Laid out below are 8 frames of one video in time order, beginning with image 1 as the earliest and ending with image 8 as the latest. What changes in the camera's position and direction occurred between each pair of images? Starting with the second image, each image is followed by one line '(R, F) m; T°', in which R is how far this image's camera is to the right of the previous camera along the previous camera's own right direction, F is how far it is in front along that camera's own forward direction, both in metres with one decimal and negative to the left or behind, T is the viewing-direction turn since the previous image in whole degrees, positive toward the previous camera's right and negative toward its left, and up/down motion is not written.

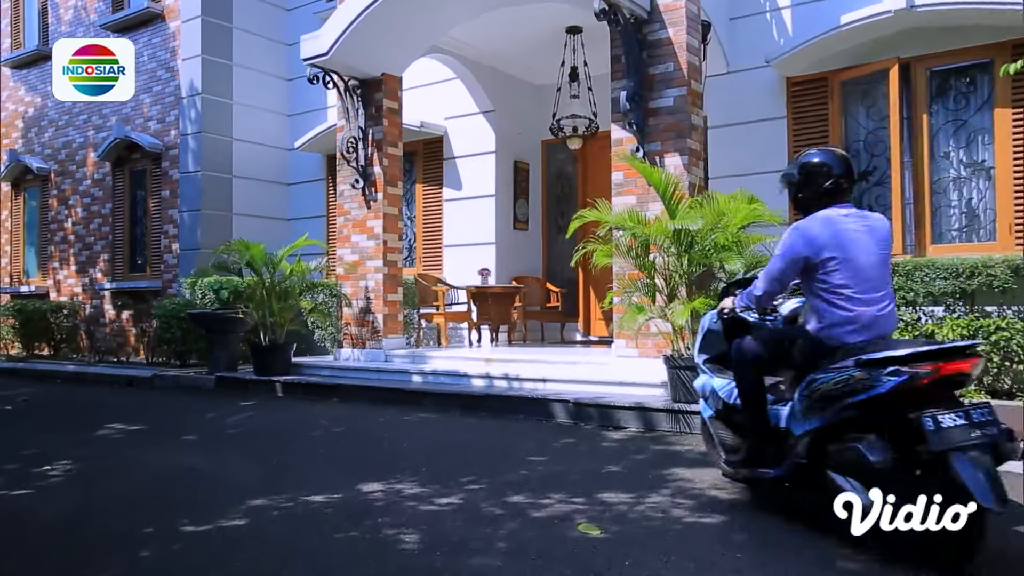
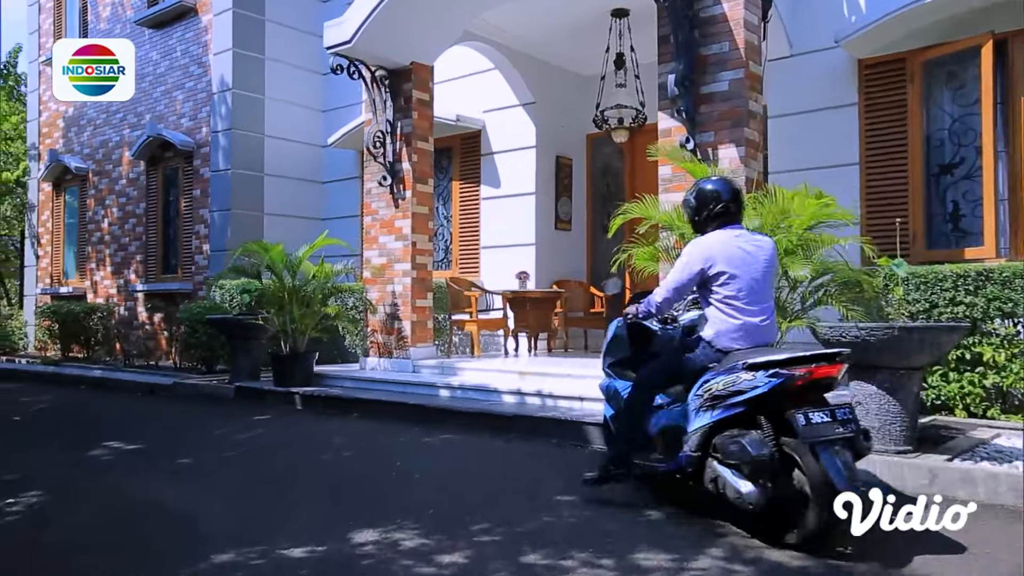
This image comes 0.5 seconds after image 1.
(+0.2, +0.7) m; -4°
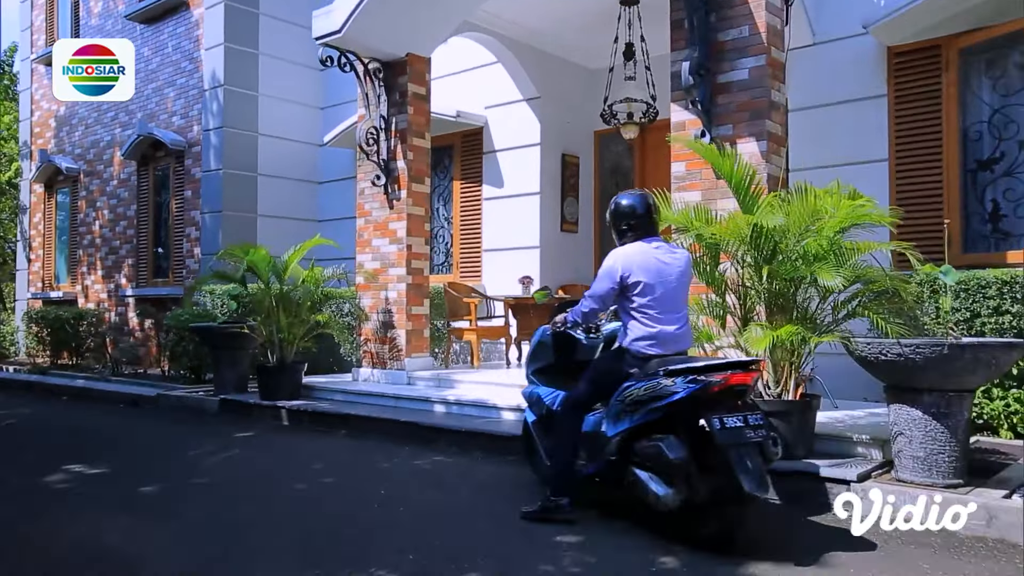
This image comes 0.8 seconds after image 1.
(+0.1, +0.5) m; -1°
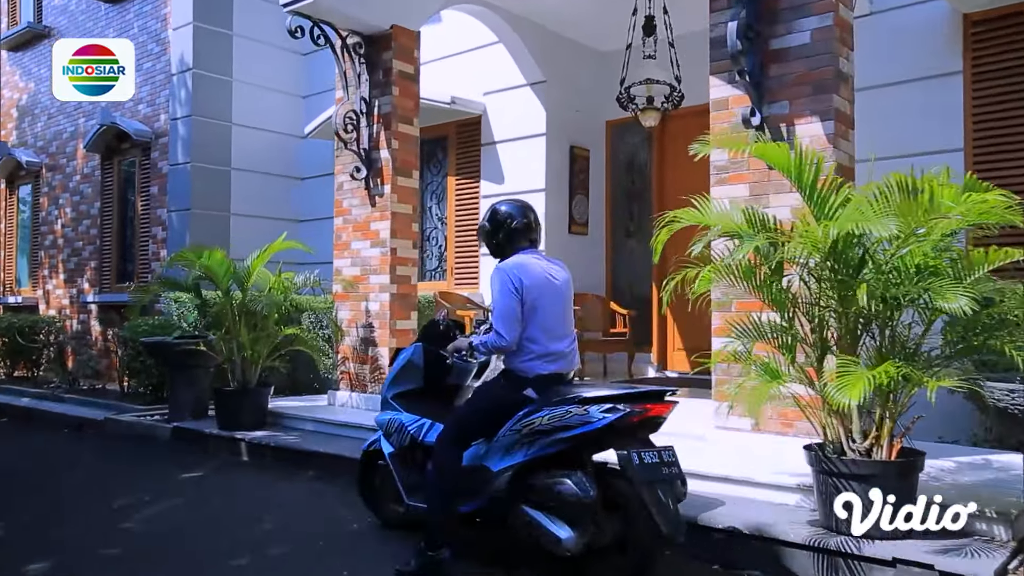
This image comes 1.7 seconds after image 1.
(0.0, +1.1) m; 0°
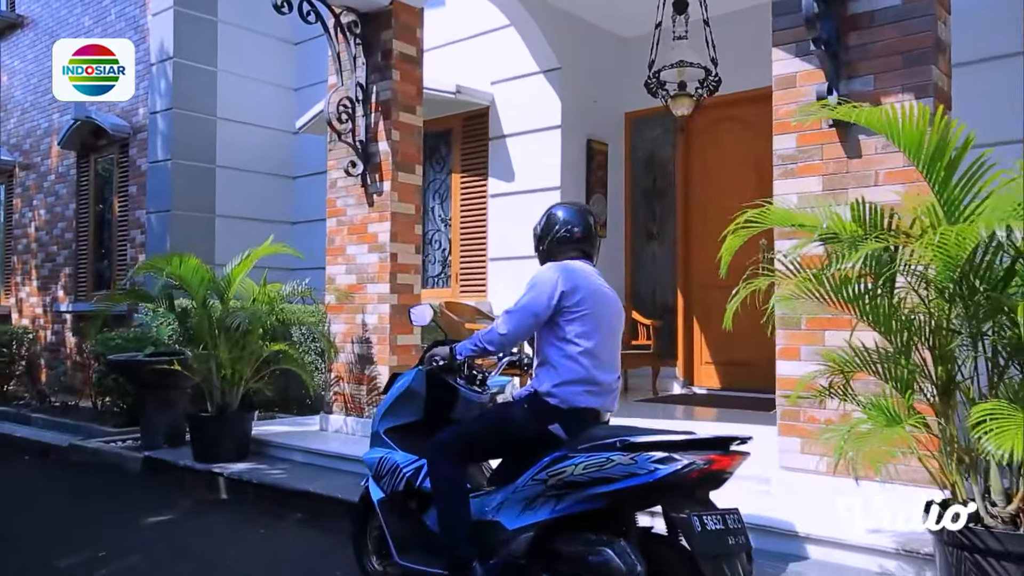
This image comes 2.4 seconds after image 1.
(-0.1, +0.8) m; 0°
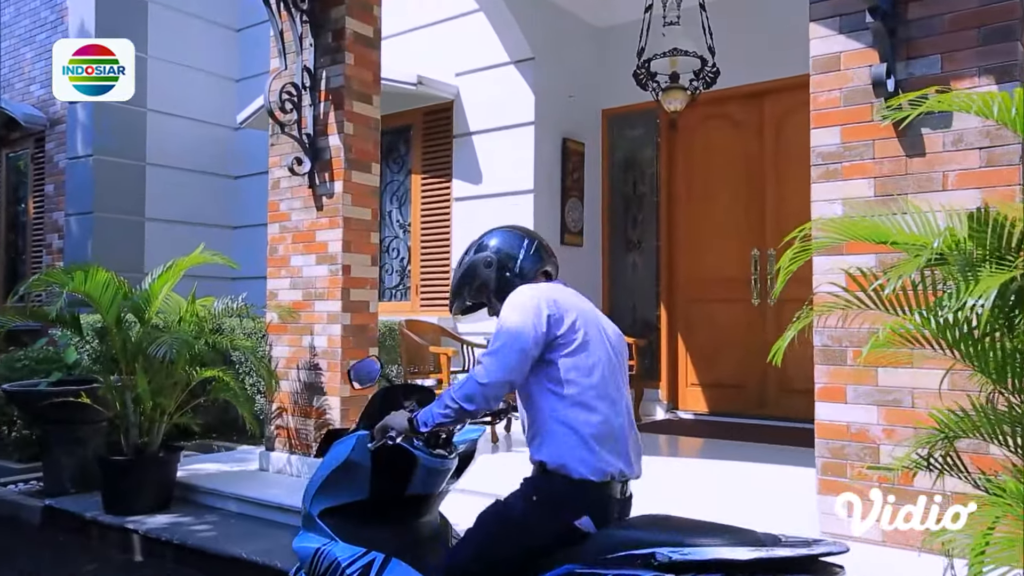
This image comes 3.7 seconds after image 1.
(-0.1, +0.8) m; +3°
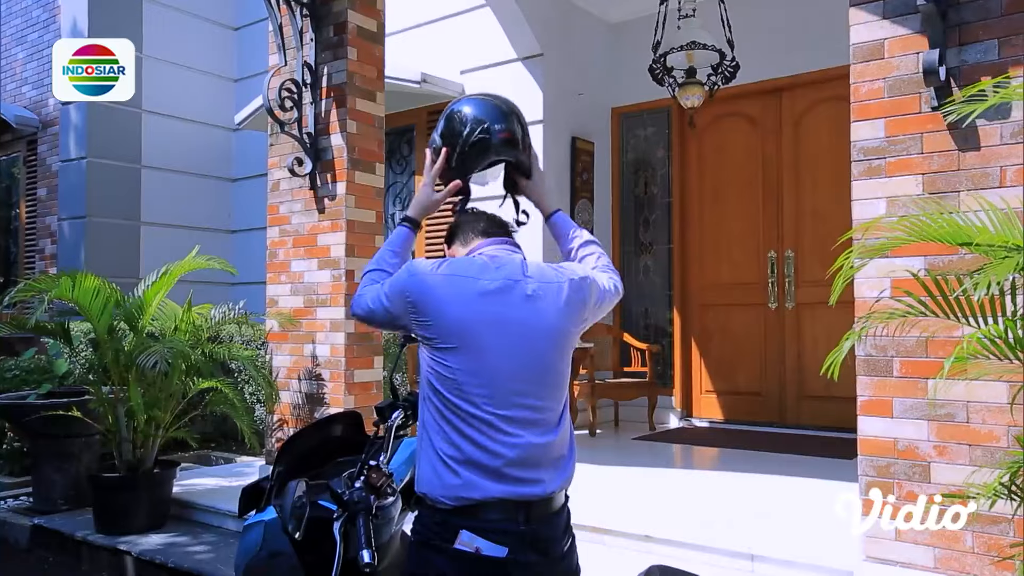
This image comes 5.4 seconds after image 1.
(-0.1, +0.2) m; 0°
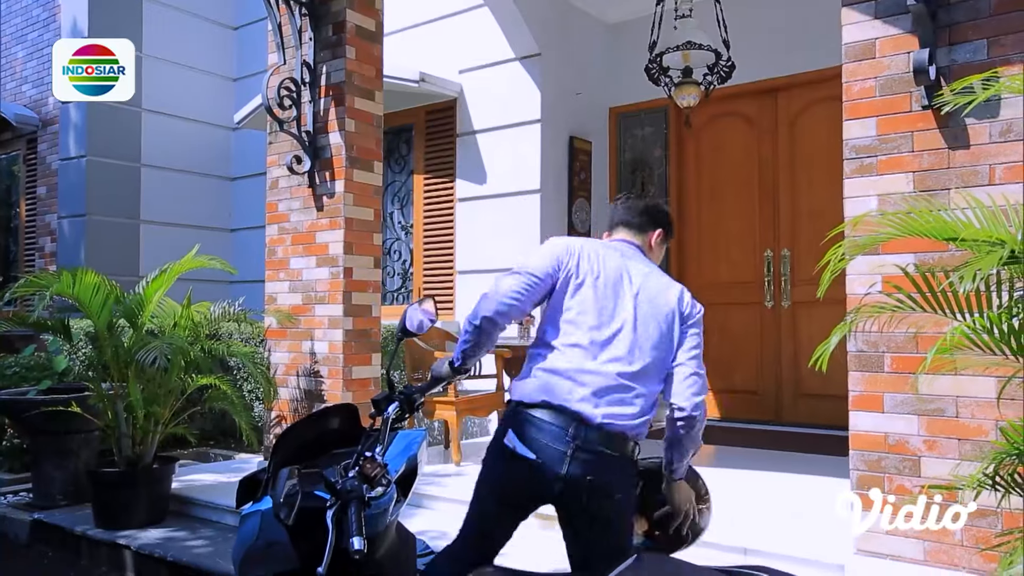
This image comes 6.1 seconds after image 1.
(0.0, 0.0) m; 0°
